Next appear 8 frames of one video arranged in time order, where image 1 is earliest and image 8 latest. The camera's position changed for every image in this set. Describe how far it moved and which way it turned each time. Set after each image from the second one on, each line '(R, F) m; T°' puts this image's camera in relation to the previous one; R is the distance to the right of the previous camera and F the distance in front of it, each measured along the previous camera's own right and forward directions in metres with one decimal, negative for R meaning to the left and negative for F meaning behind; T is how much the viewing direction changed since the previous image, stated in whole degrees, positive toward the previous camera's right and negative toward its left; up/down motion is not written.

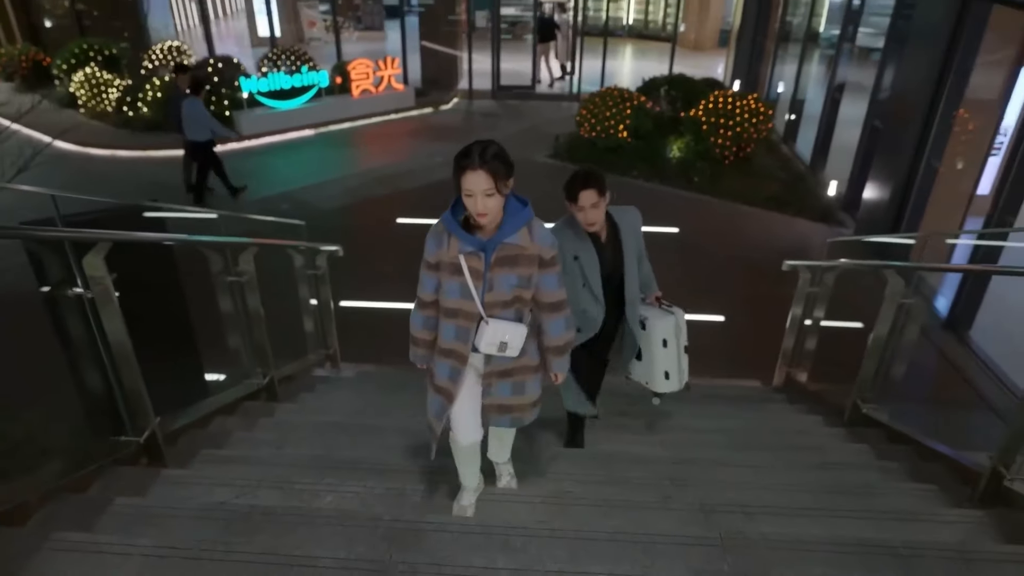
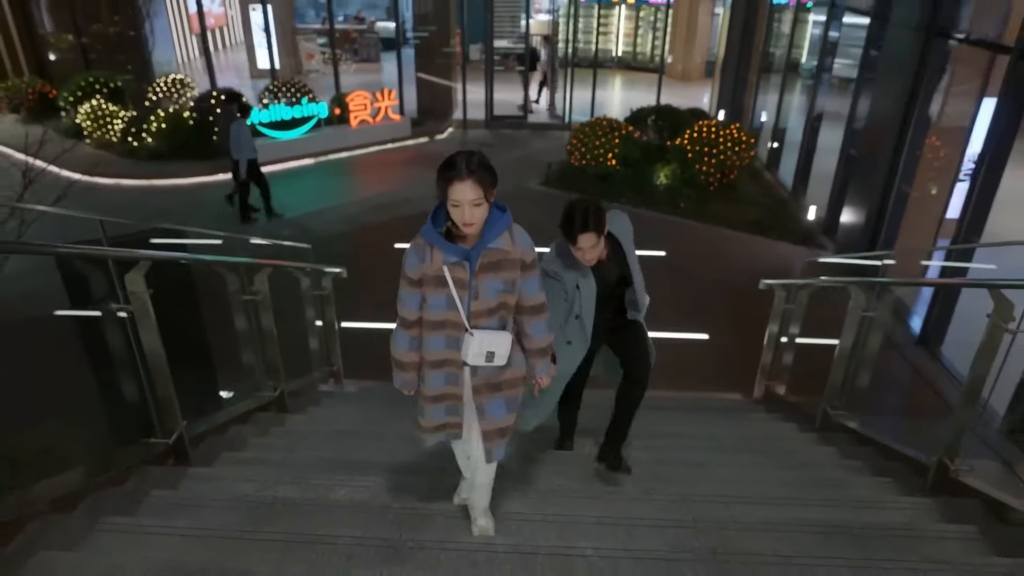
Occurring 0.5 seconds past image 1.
(0.0, -0.3) m; +1°
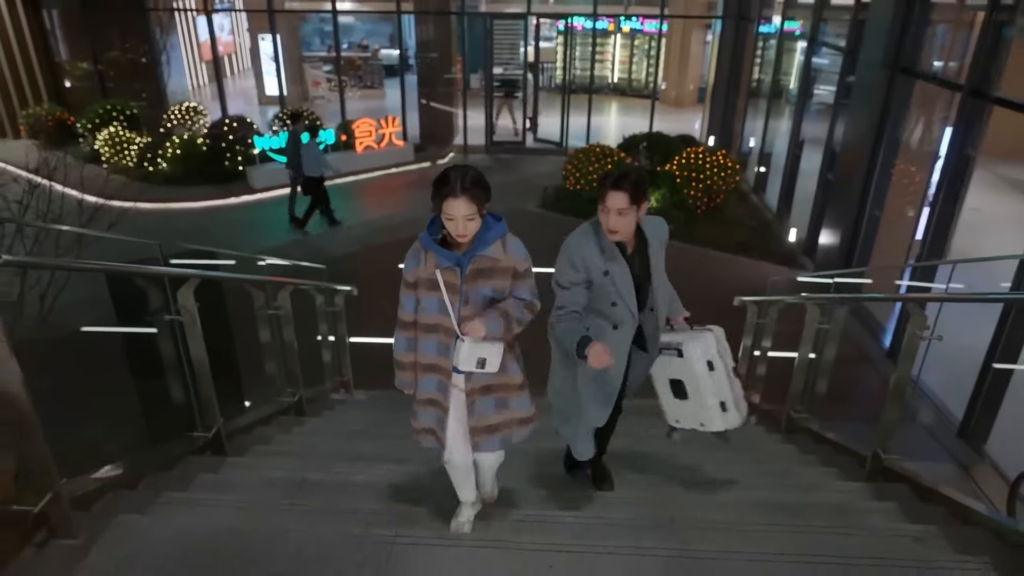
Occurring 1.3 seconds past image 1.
(0.0, -0.4) m; 0°
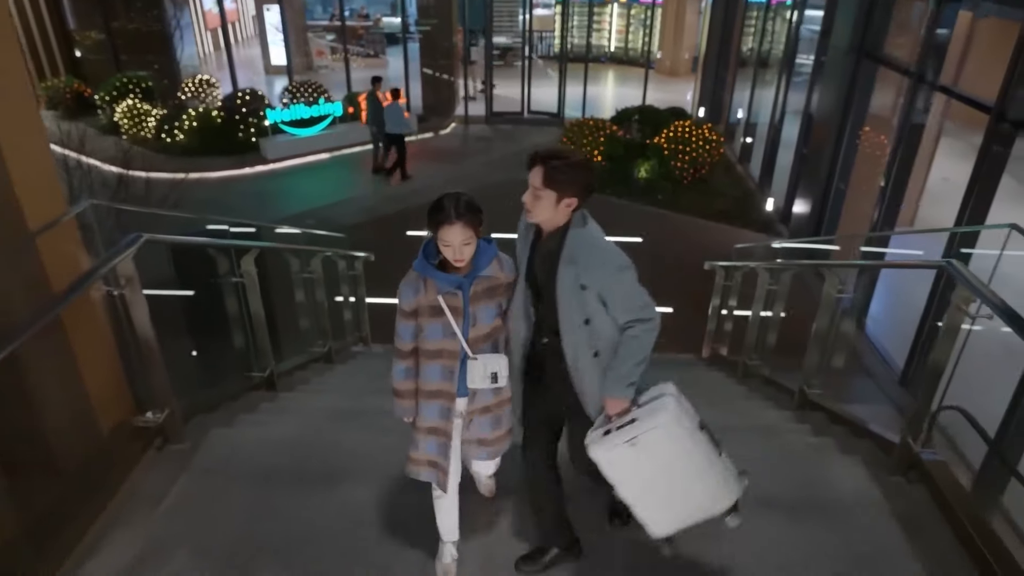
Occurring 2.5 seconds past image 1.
(0.0, -0.7) m; 0°
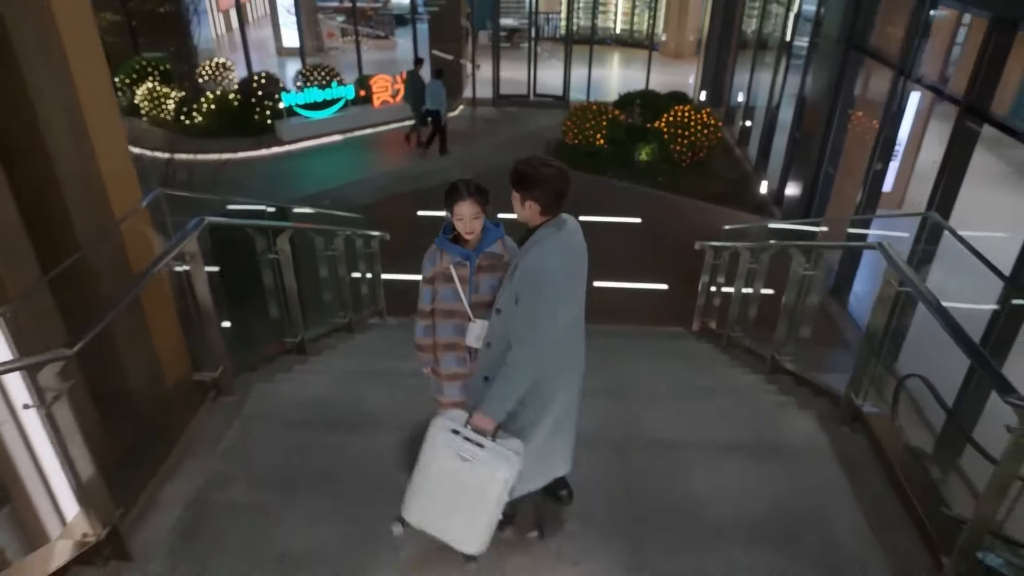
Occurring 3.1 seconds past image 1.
(0.0, -0.5) m; -1°
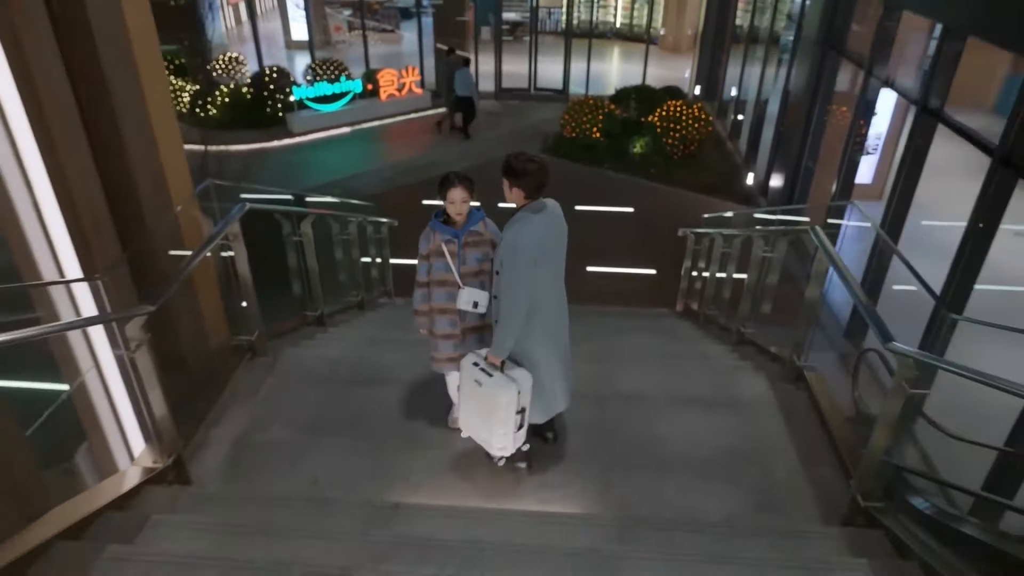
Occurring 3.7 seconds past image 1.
(+0.1, -0.6) m; 0°
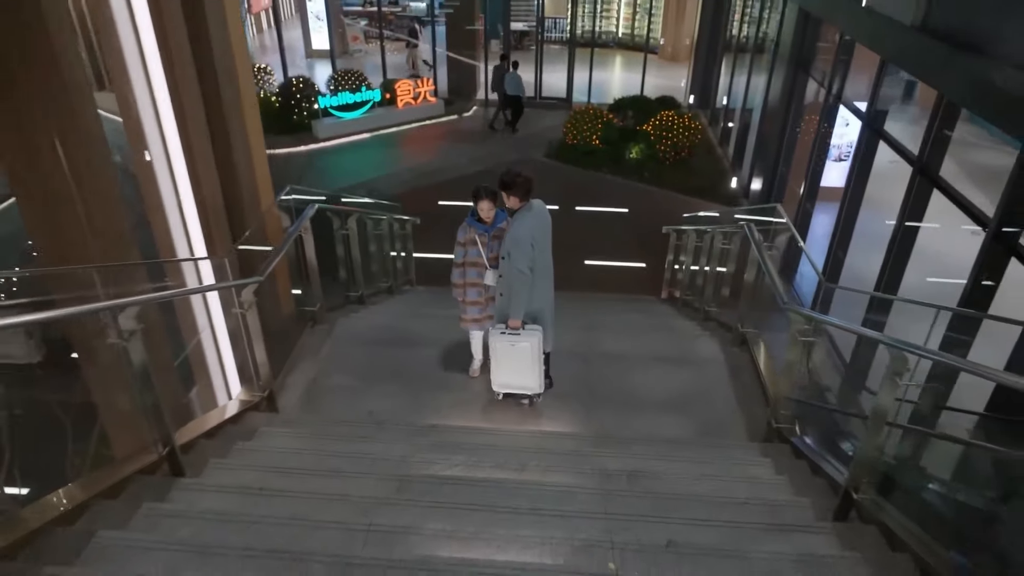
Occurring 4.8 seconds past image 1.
(0.0, -1.1) m; -1°
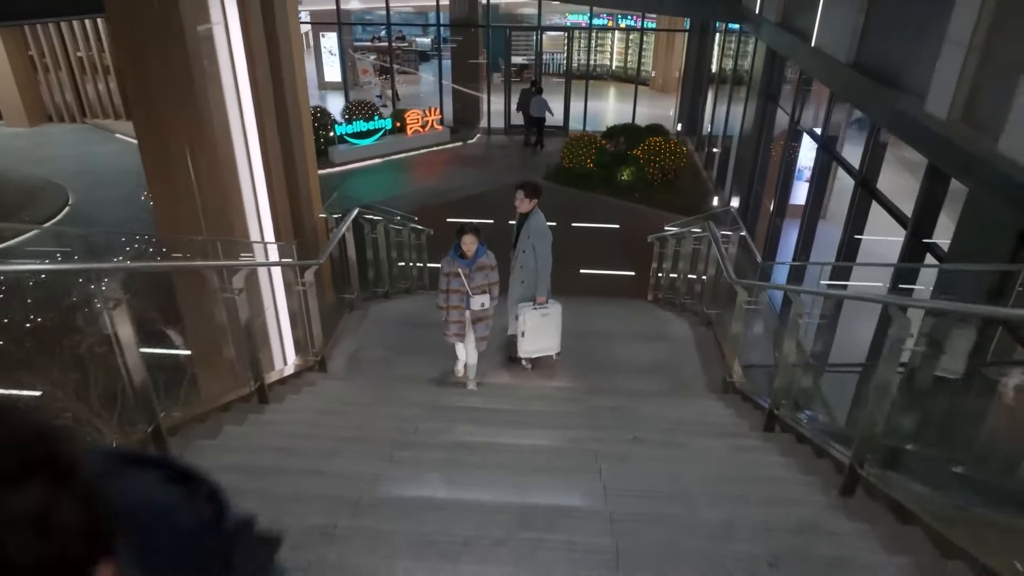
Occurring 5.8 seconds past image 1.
(-0.1, -1.0) m; 0°
